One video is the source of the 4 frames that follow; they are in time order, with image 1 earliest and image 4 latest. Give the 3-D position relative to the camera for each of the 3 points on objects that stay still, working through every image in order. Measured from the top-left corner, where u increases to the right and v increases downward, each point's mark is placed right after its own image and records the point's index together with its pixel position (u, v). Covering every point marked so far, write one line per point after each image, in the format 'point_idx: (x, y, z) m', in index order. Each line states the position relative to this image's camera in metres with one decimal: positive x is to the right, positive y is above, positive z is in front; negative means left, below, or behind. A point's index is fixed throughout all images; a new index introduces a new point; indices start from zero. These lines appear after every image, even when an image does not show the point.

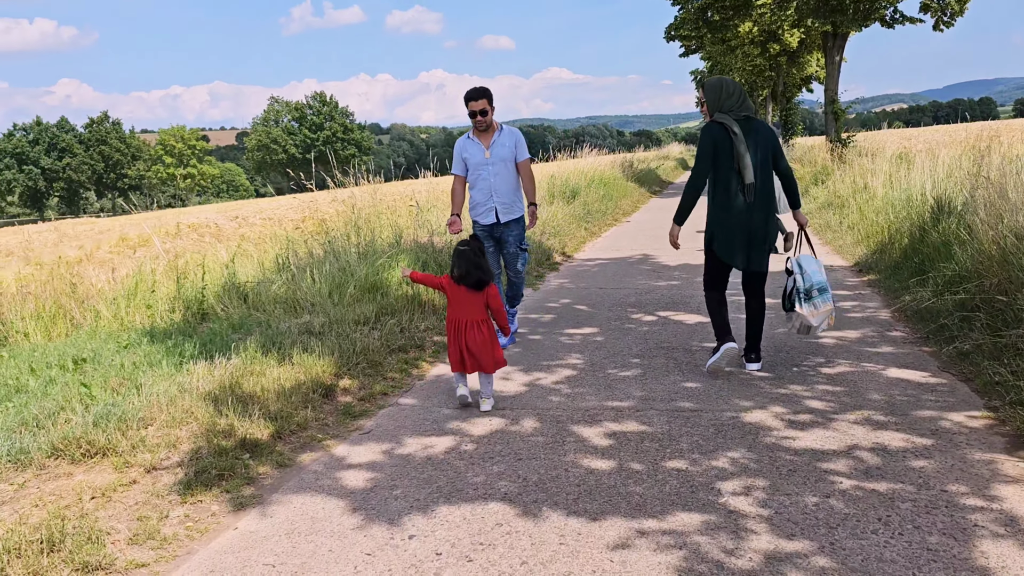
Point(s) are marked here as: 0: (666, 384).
0: (+0.9, -0.5, +5.0) m
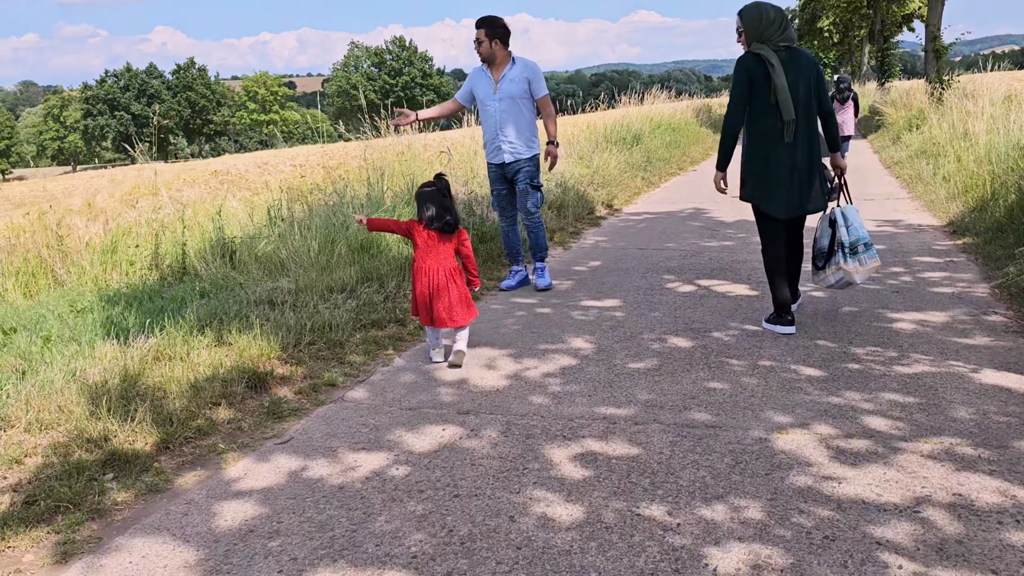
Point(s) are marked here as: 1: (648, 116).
0: (+0.8, -0.4, +3.9) m
1: (+2.6, +3.2, +16.7) m
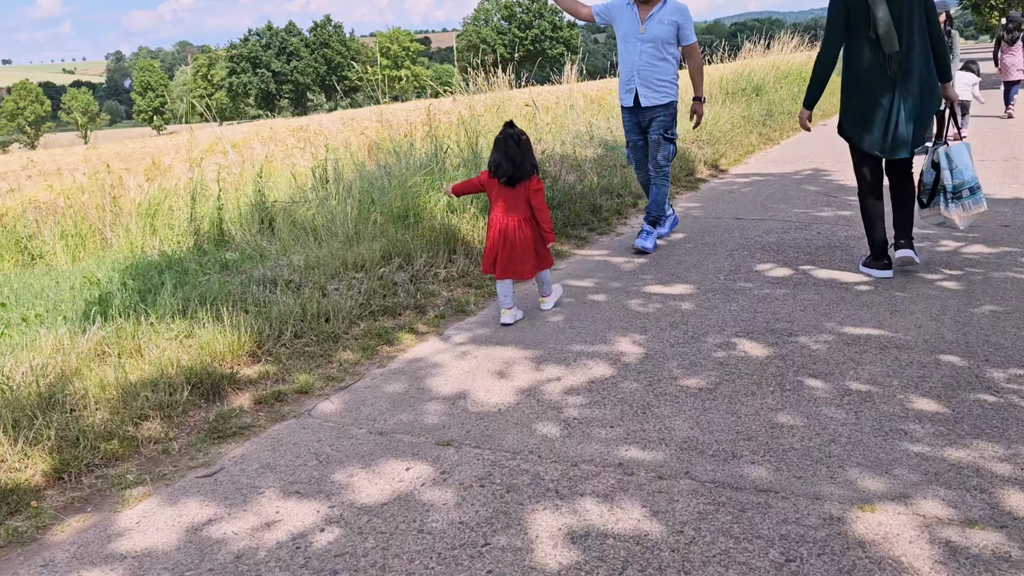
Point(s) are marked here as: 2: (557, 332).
0: (+0.8, -0.4, +2.9) m
1: (+4.5, +3.8, +15.1) m
2: (+0.2, -0.2, +4.0) m
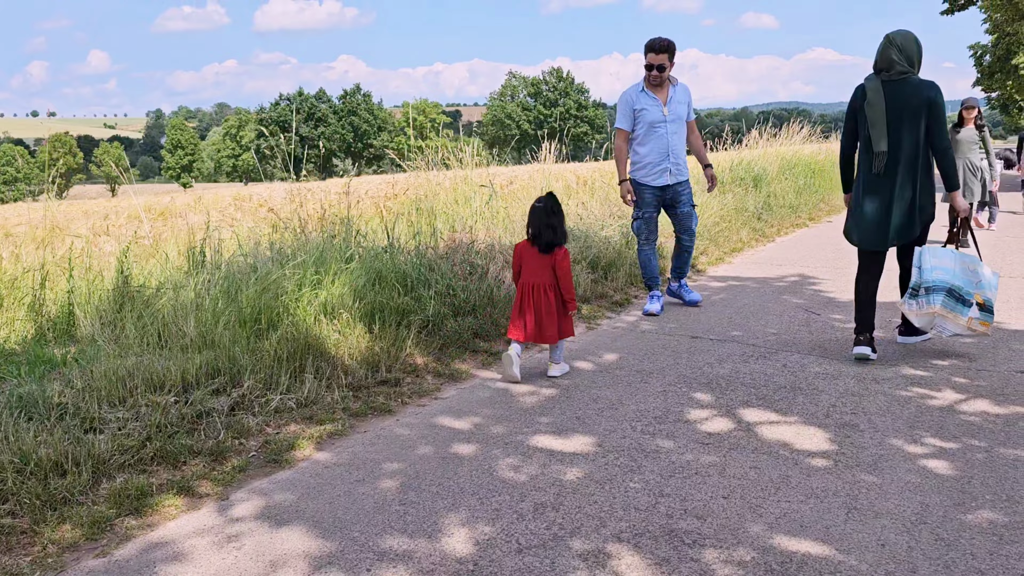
0: (+0.1, -0.9, +1.8) m
1: (+4.3, +2.1, +14.2) m
2: (-0.4, -0.7, +2.9) m
